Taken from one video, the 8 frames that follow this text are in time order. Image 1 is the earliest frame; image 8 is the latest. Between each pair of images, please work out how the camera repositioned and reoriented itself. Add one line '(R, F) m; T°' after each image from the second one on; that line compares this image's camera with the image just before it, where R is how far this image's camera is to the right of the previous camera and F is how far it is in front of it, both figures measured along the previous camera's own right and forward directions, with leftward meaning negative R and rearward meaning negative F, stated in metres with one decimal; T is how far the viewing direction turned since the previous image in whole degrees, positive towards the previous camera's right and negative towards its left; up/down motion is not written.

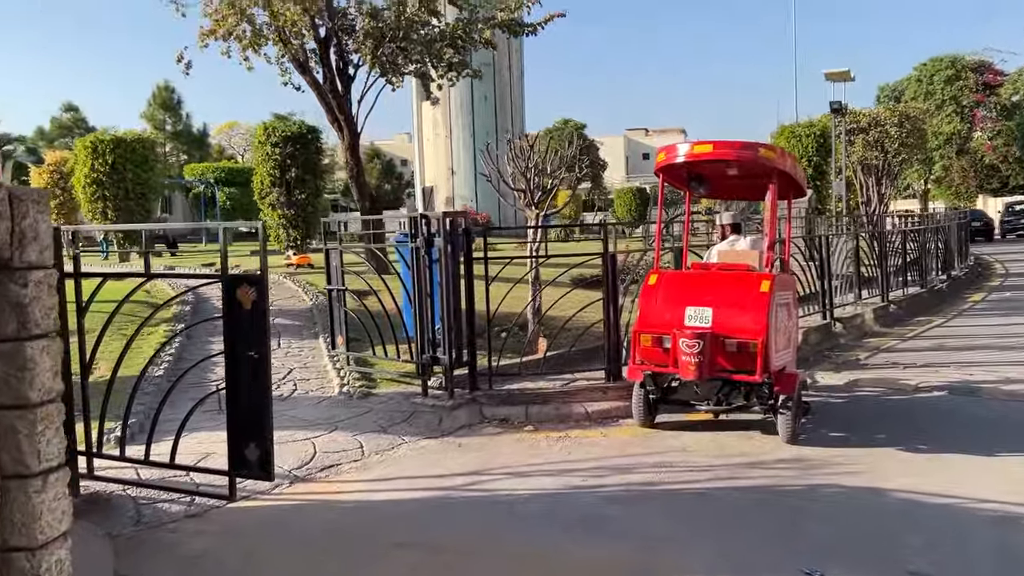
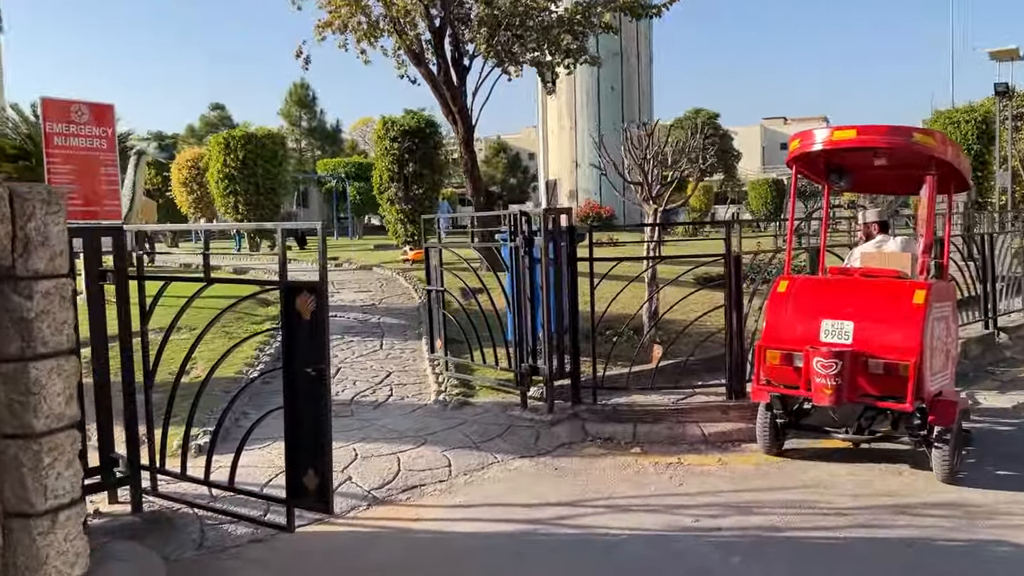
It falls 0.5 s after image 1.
(+0.2, +0.7) m; -9°
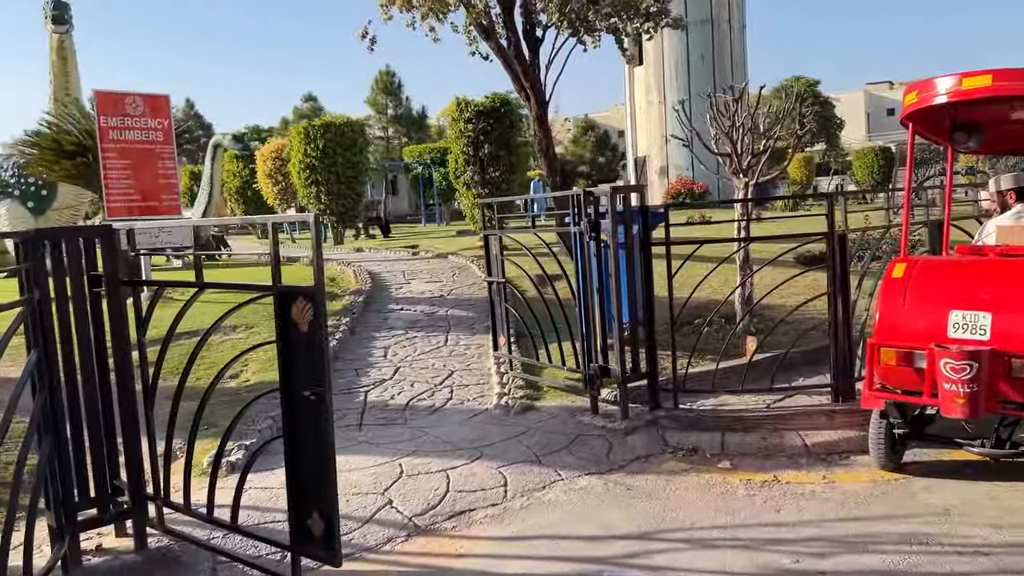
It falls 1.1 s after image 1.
(+0.2, +0.8) m; -6°
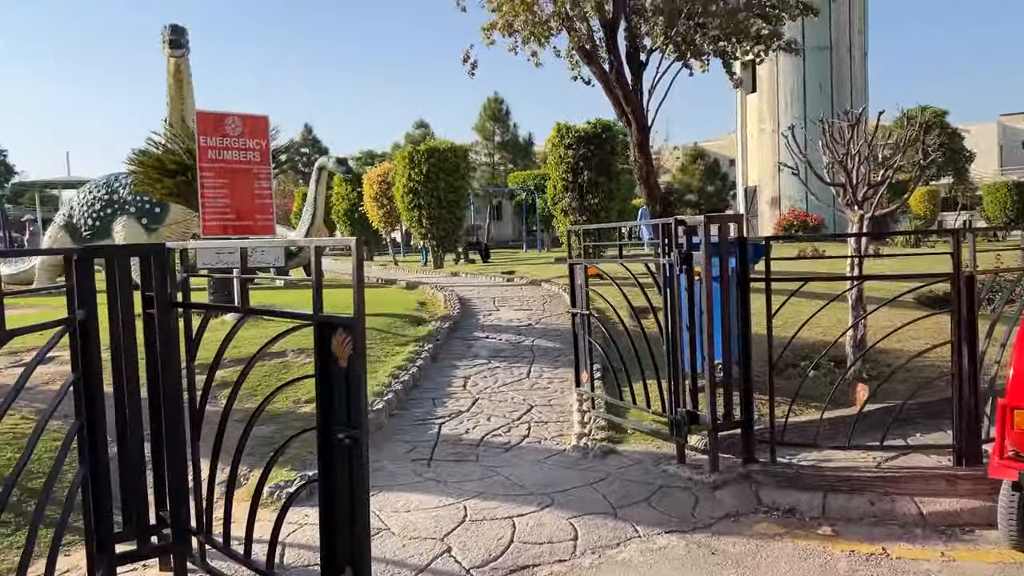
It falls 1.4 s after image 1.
(+0.1, +0.4) m; -7°
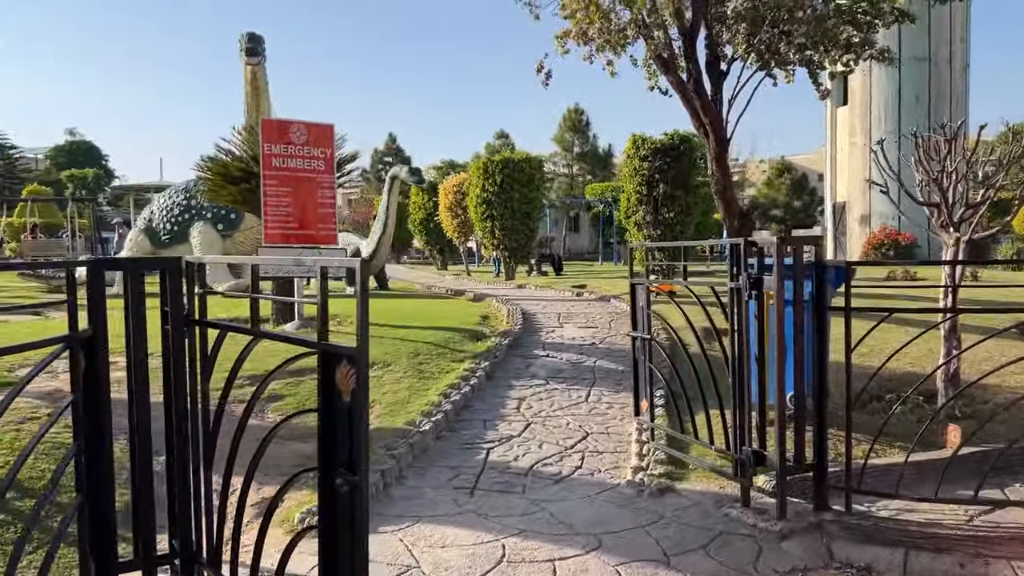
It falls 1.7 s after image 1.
(+0.2, +0.4) m; -5°
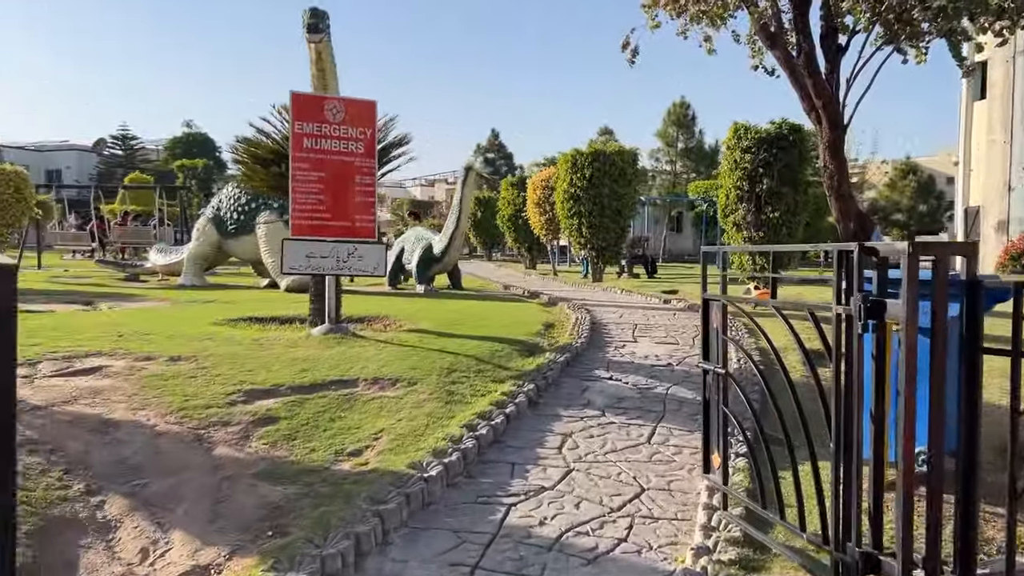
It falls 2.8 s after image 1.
(+0.4, +1.4) m; -7°
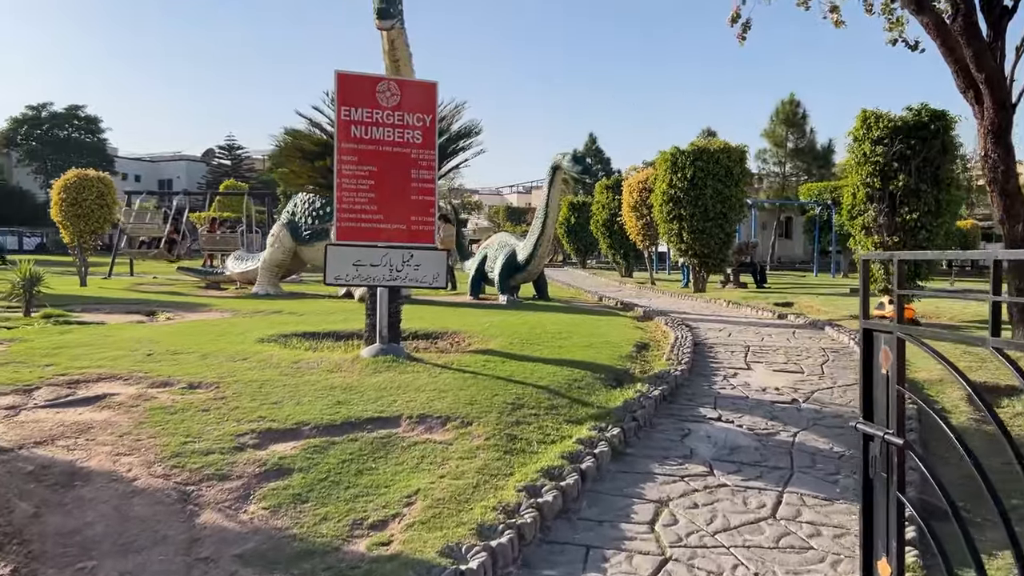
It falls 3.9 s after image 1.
(+0.1, +1.4) m; -7°
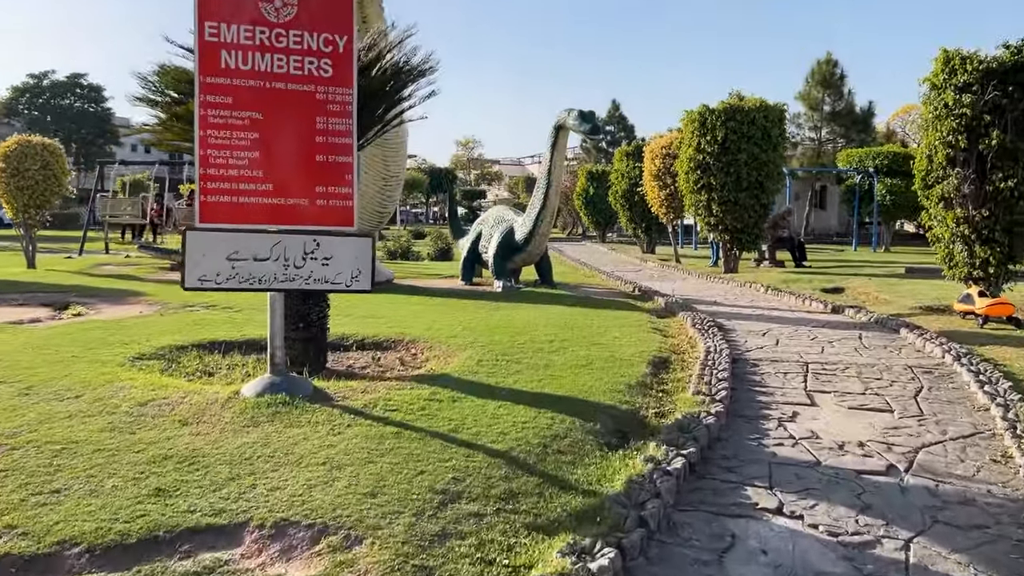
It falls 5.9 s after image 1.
(+0.4, +2.2) m; -2°
